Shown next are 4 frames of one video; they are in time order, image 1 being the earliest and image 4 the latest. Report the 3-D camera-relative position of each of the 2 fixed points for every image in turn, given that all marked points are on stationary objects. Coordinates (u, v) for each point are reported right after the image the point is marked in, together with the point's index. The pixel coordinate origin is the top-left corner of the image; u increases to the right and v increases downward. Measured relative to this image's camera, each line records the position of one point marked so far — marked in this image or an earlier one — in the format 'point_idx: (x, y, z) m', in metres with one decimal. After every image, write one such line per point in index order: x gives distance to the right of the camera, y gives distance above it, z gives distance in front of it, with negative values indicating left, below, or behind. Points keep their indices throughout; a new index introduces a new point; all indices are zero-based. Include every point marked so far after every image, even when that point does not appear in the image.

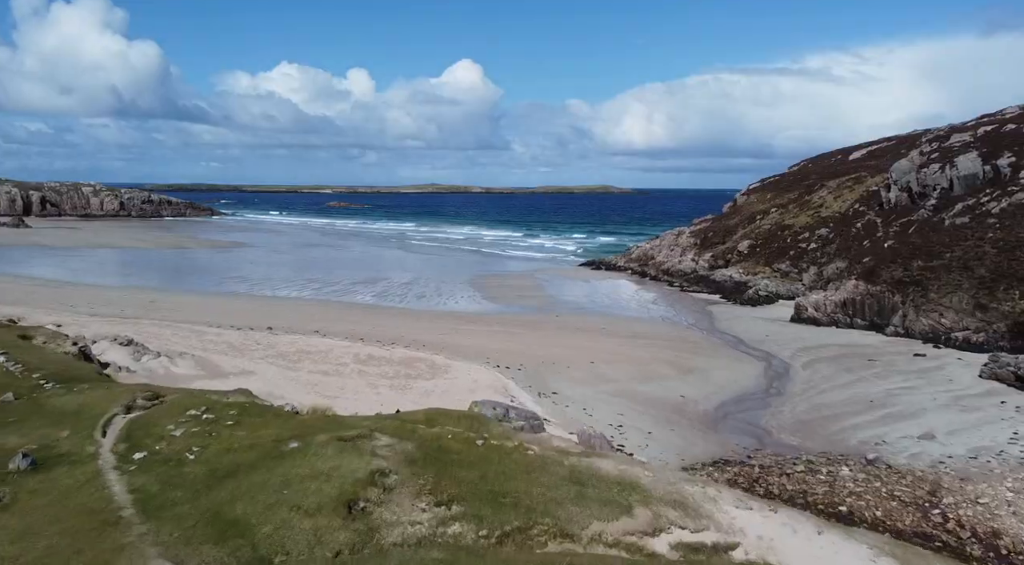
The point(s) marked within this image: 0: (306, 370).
0: (-4.9, -2.1, +16.8) m
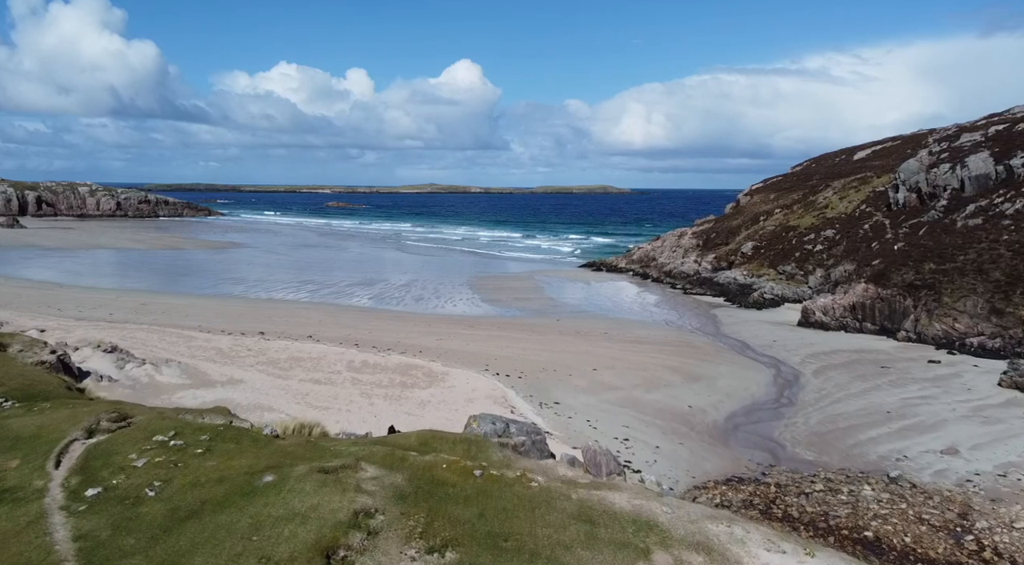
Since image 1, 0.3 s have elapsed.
0: (-4.9, -2.2, +16.1) m
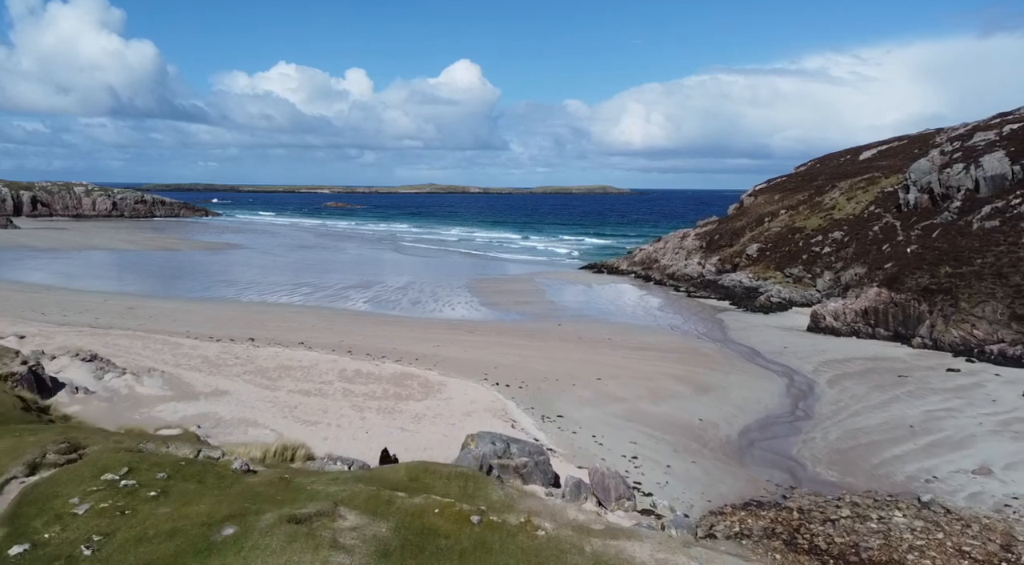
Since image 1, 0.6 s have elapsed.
0: (-4.8, -2.3, +15.3) m
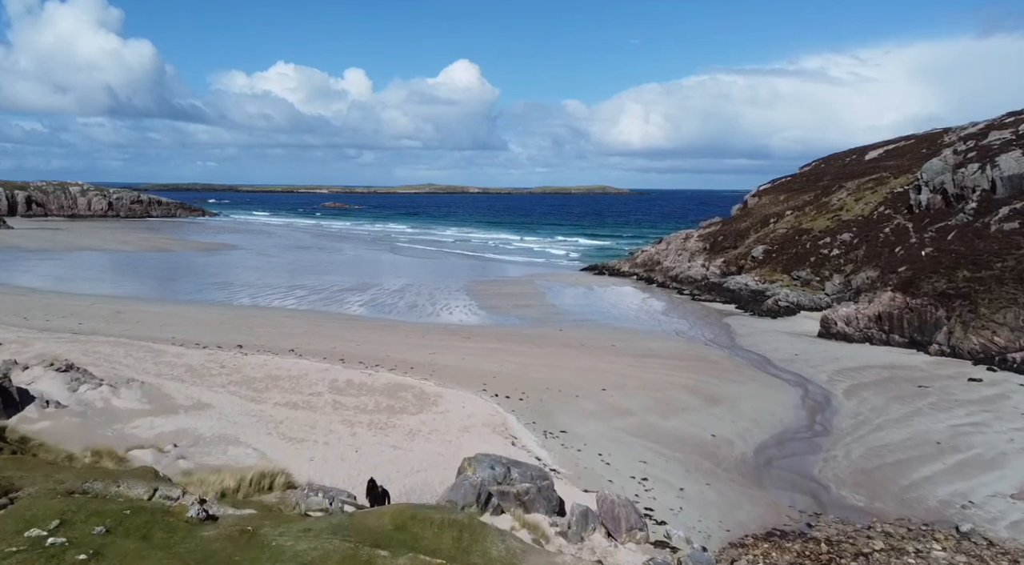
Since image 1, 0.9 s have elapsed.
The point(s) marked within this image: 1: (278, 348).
0: (-4.8, -2.4, +14.4) m
1: (-6.6, -1.8, +20.0) m
